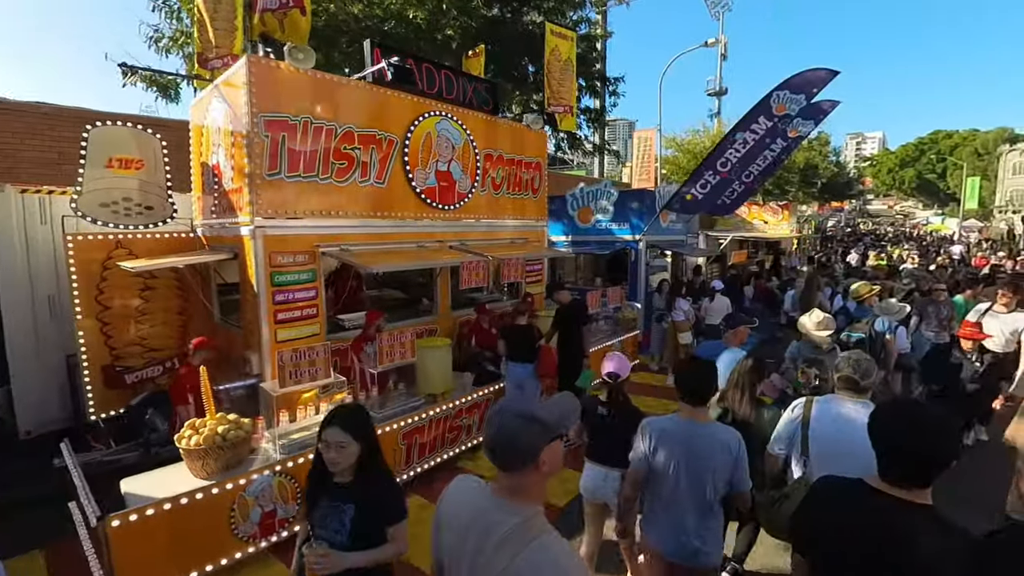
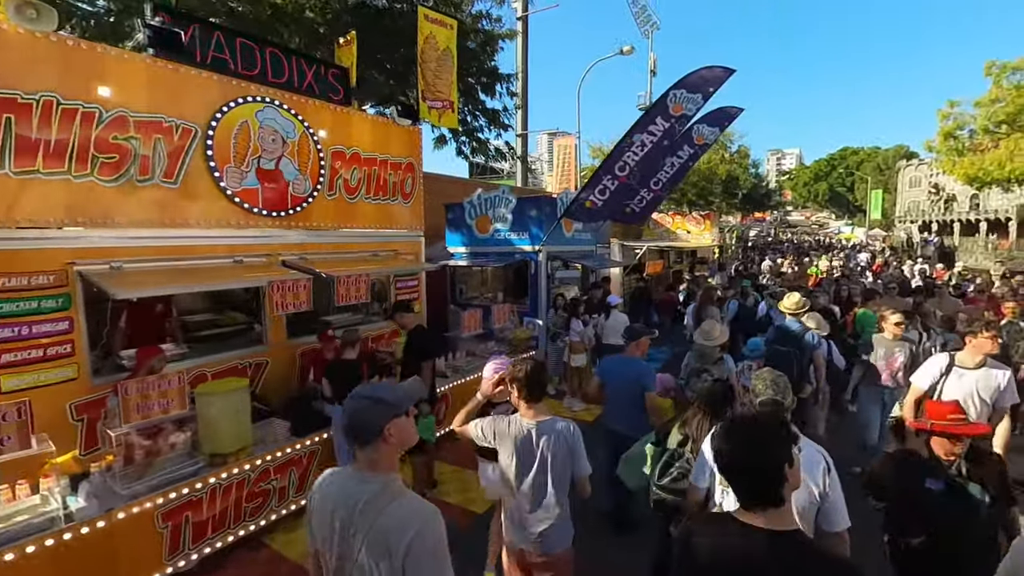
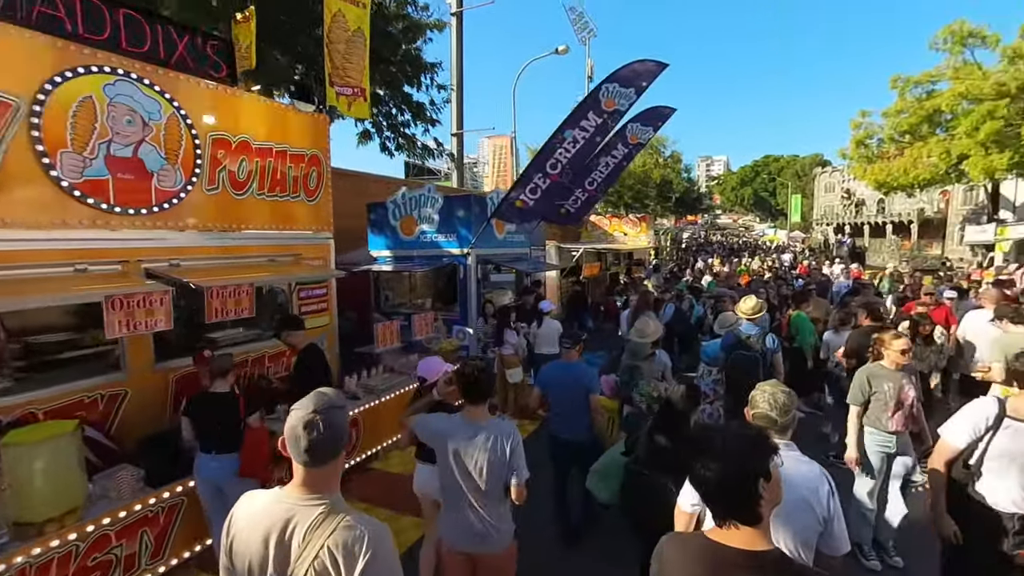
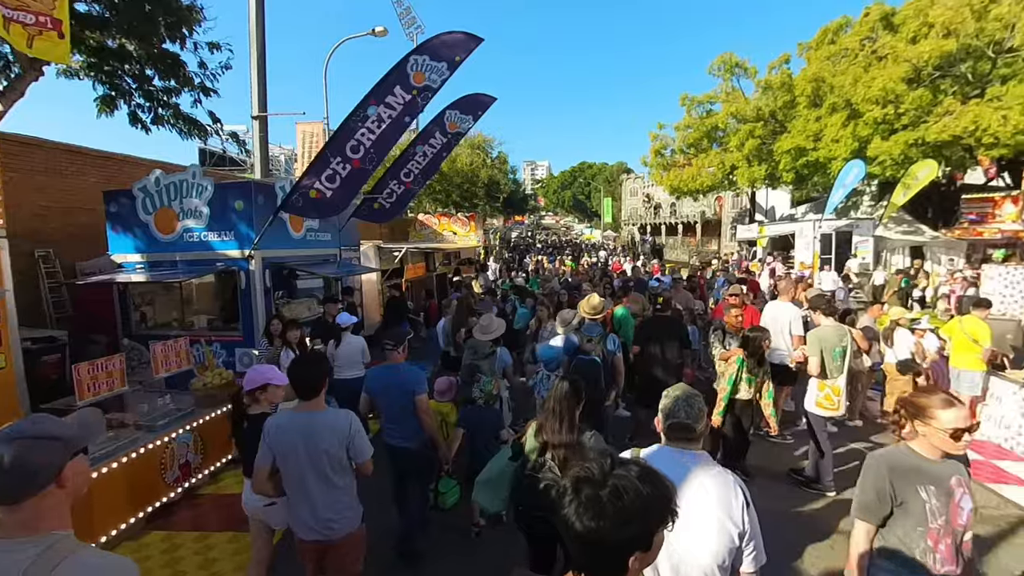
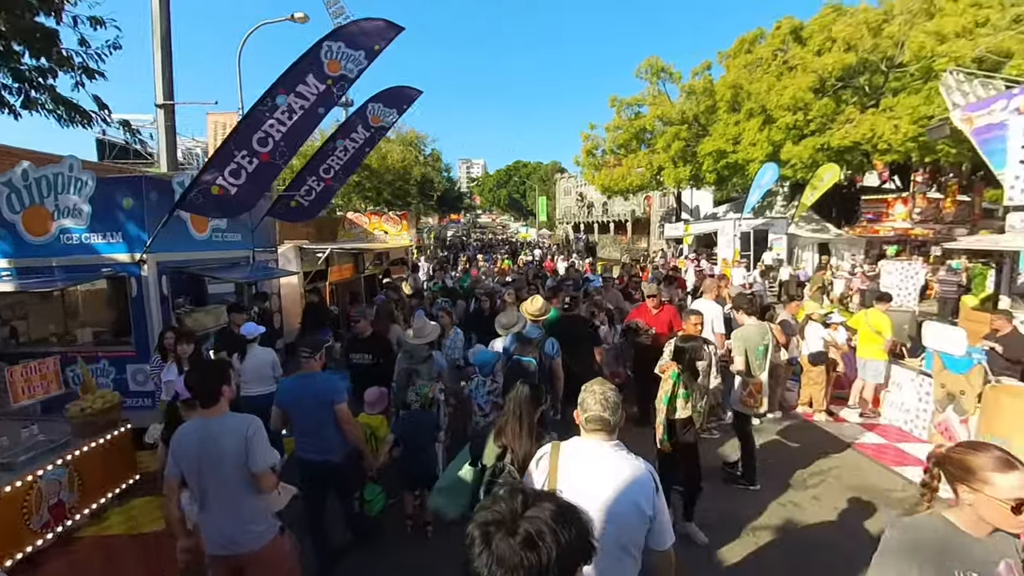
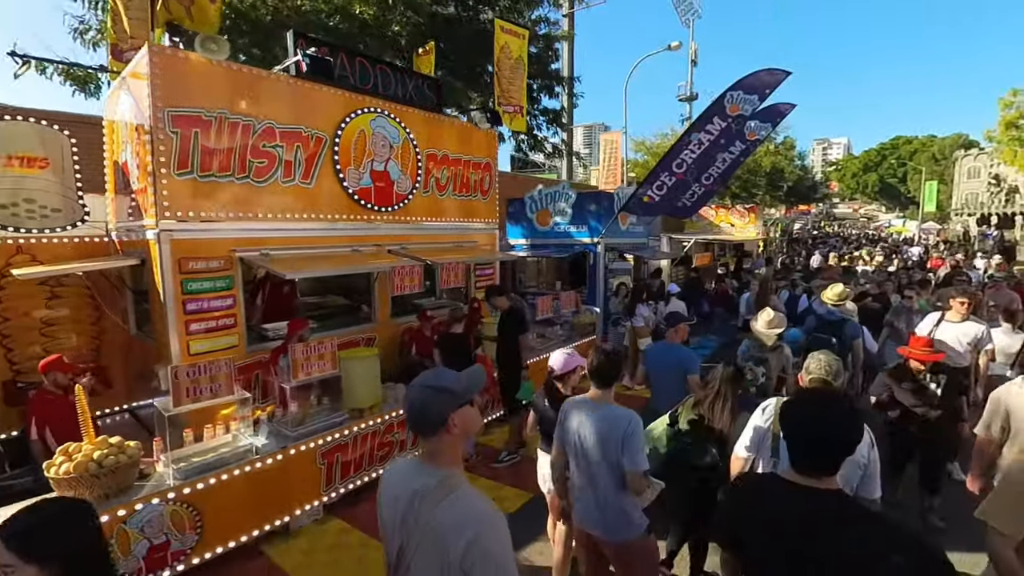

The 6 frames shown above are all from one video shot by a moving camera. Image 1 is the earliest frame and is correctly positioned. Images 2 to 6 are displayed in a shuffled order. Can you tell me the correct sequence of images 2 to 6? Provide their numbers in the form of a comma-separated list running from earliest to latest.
6, 2, 3, 4, 5
